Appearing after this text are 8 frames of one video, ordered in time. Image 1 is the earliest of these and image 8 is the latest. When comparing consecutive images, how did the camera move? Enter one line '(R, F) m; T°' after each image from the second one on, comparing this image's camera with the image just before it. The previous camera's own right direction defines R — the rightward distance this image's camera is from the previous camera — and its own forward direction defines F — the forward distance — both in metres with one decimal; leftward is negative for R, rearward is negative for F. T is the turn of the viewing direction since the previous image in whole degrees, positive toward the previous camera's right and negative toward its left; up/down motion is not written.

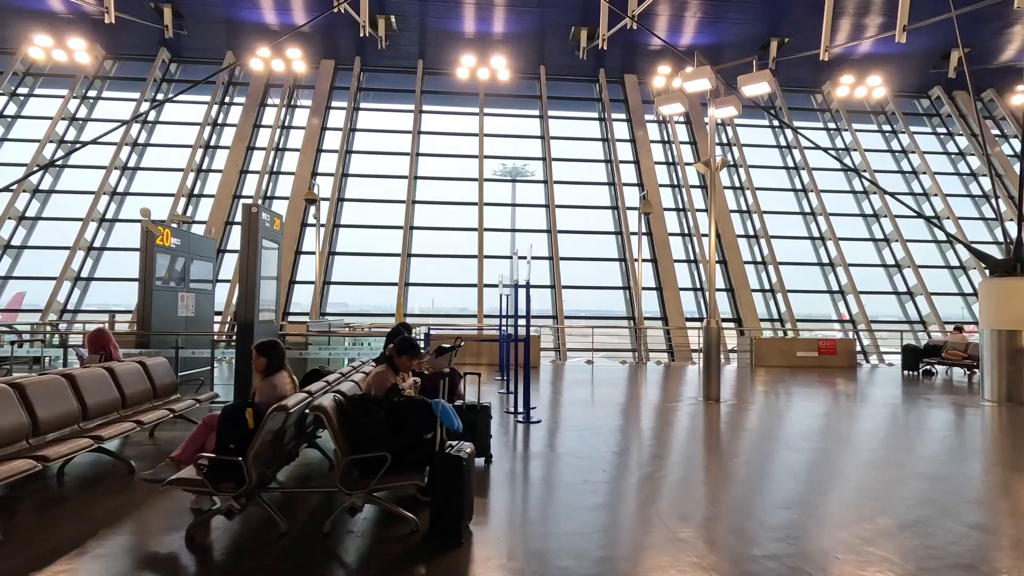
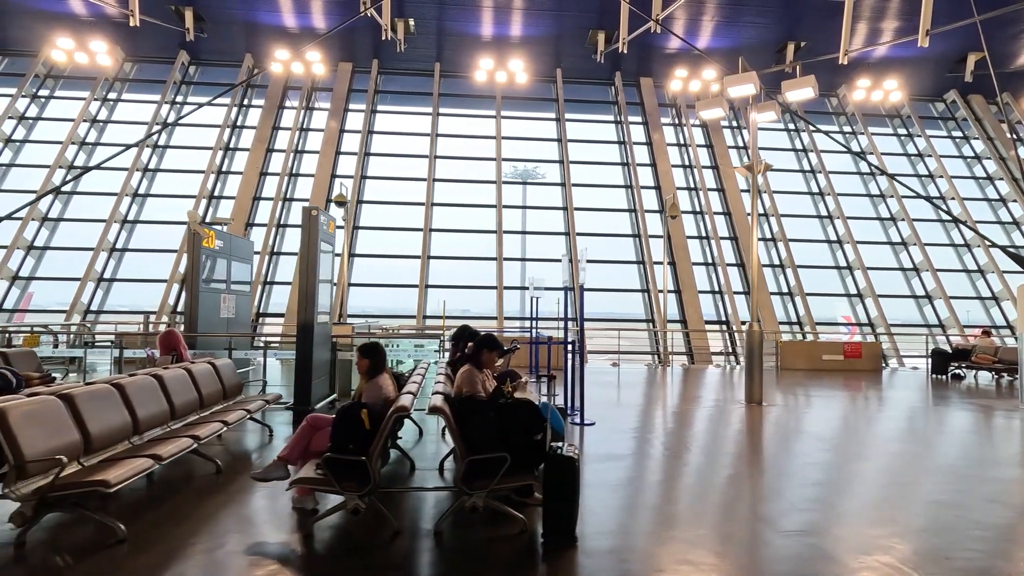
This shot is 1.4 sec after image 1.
(-0.4, 0.0) m; 0°
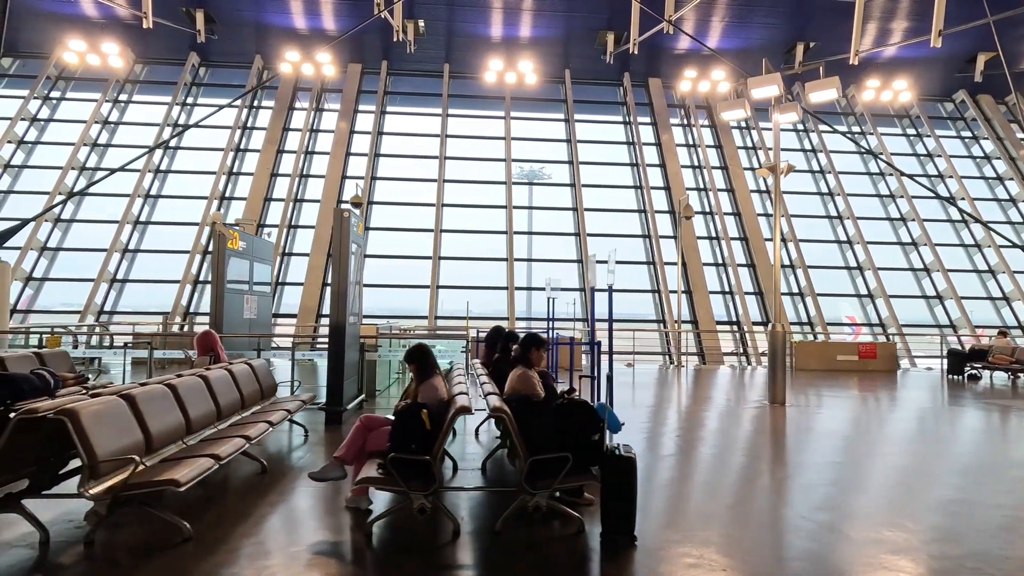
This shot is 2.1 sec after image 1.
(-0.2, 0.0) m; 0°
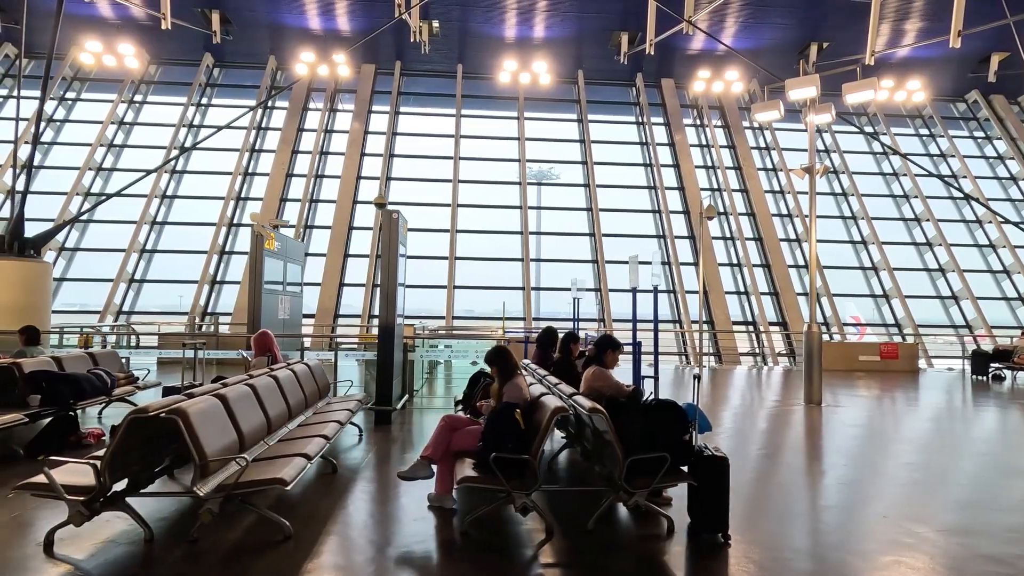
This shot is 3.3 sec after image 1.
(-0.4, 0.0) m; 0°
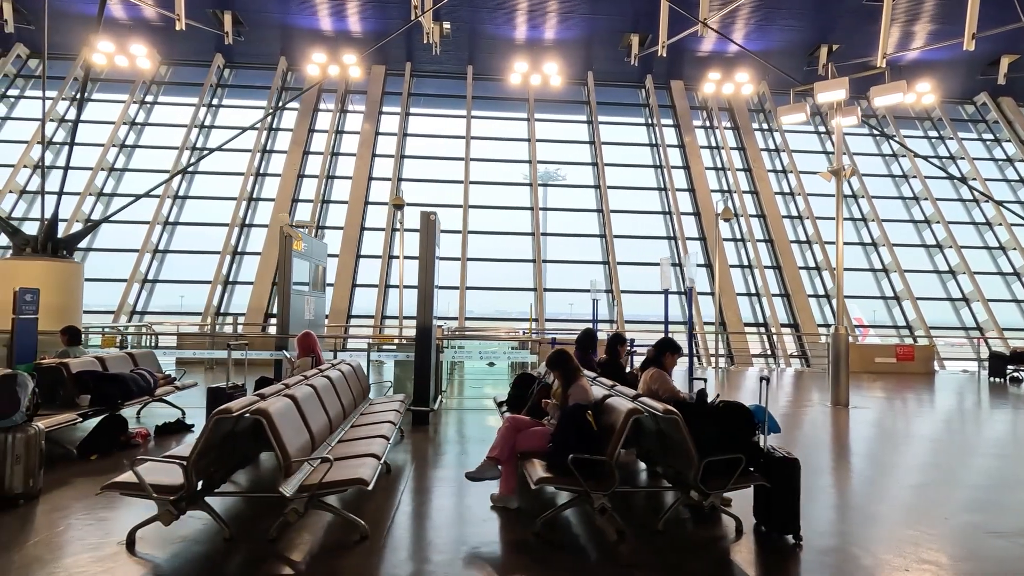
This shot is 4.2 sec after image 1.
(-0.3, 0.0) m; 0°
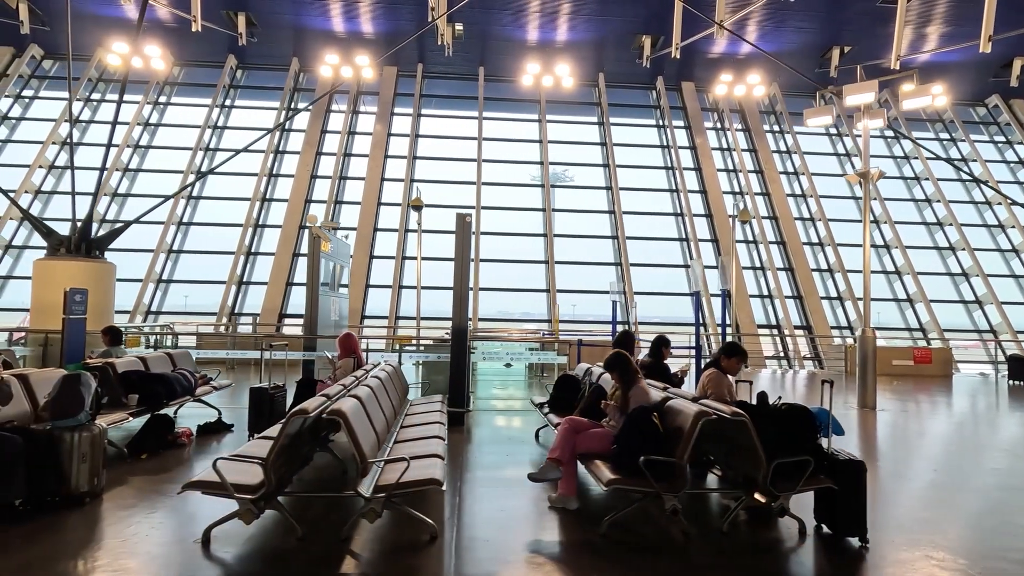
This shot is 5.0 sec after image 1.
(-0.3, 0.0) m; 0°
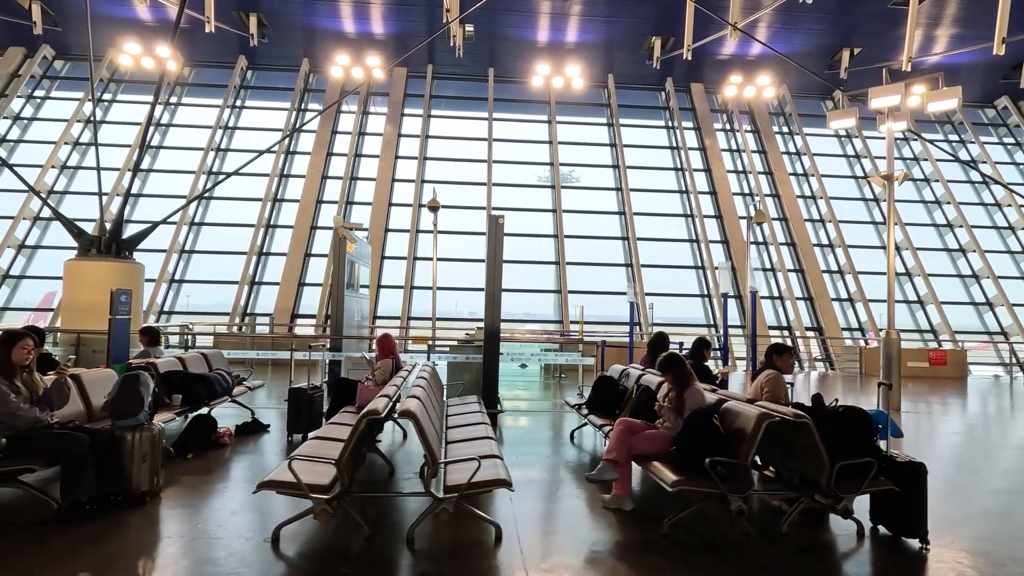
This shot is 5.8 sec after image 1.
(-0.3, 0.0) m; 0°
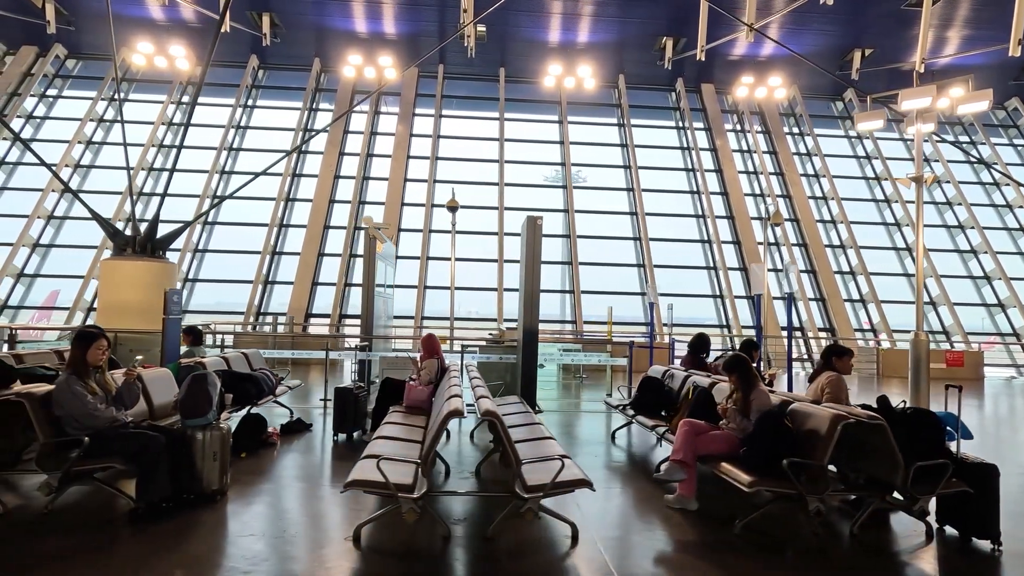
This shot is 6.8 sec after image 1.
(-0.3, 0.0) m; 0°
